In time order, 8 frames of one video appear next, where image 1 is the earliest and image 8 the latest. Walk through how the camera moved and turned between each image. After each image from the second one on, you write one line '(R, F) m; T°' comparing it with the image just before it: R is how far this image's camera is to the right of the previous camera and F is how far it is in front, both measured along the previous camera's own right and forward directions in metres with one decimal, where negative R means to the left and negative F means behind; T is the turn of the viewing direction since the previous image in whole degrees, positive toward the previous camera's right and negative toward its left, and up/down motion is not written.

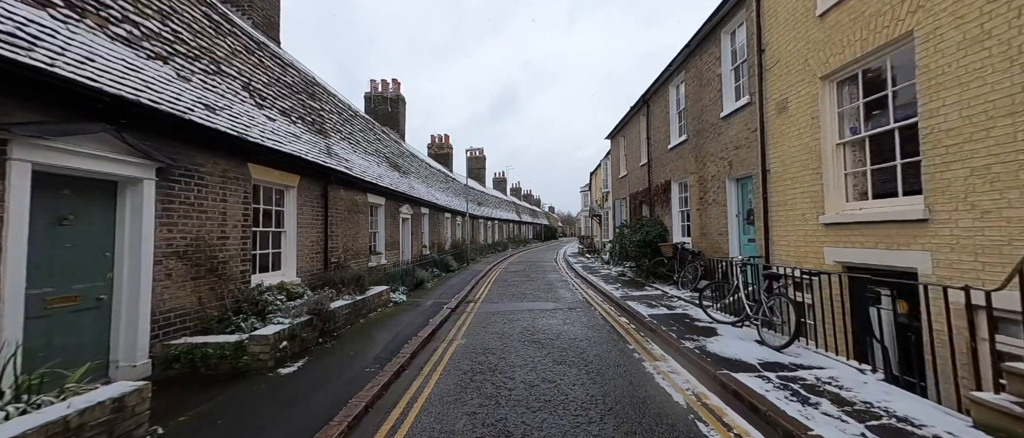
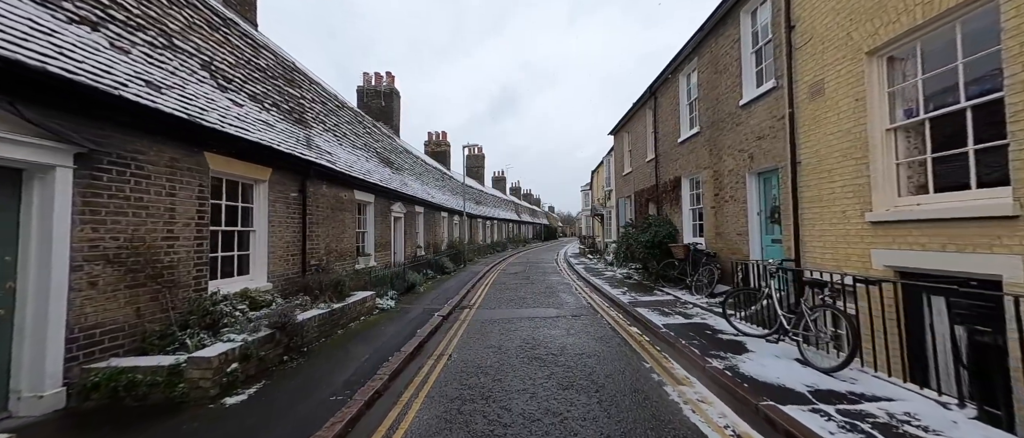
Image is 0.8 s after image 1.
(0.0, +0.7) m; 0°
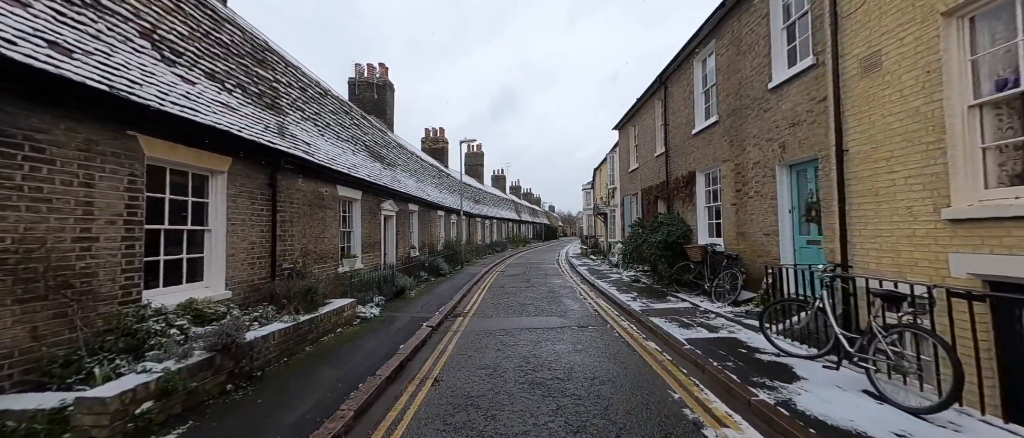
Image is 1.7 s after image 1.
(0.0, +0.8) m; 0°
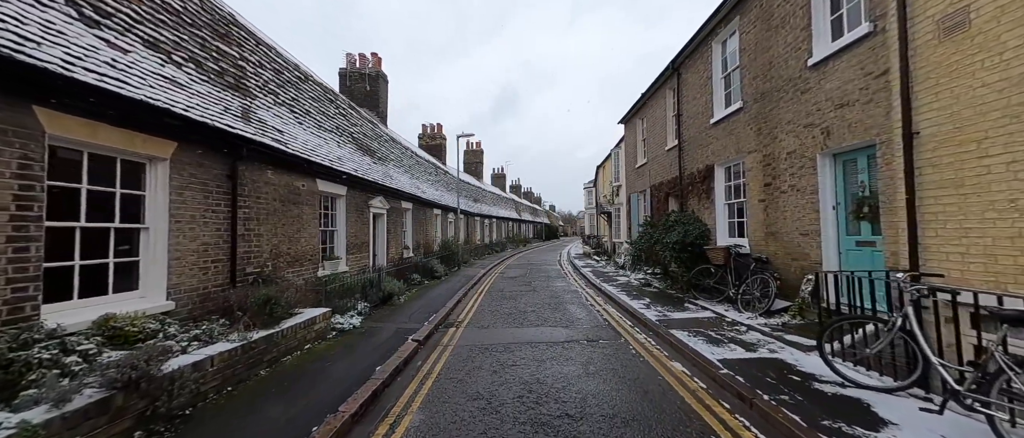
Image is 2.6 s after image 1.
(0.0, +0.9) m; 0°
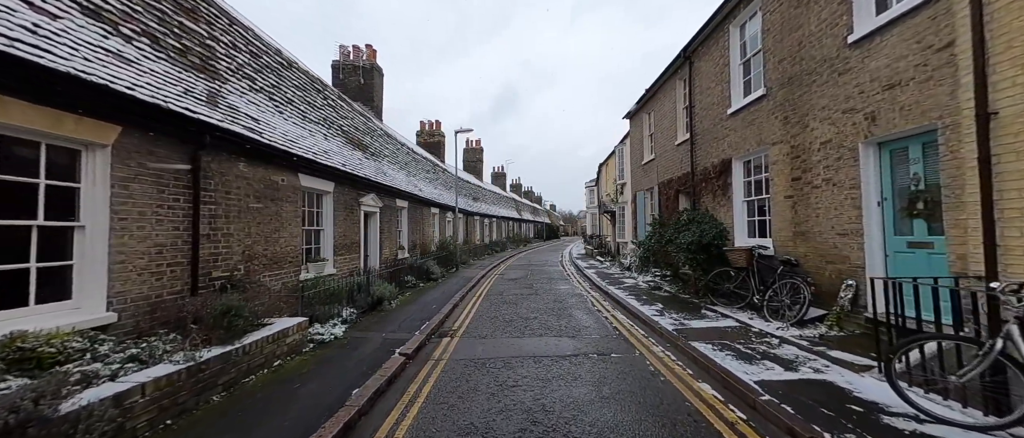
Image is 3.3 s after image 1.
(0.0, +0.6) m; 0°
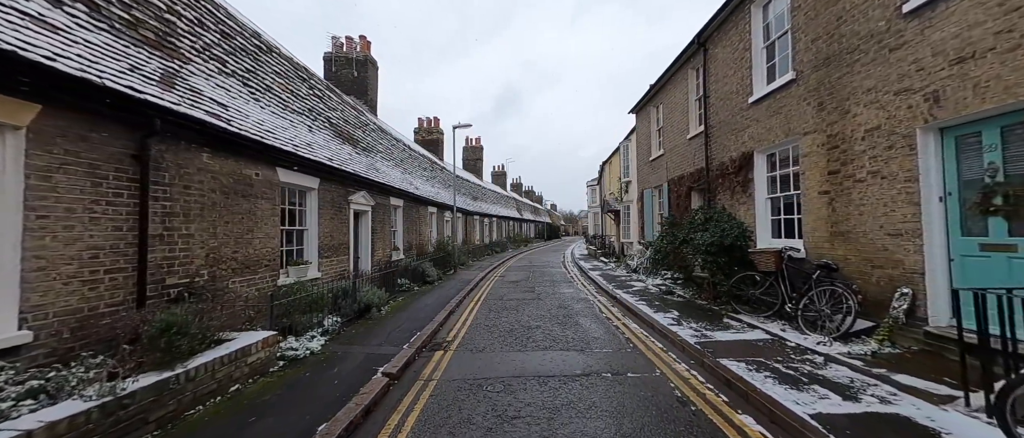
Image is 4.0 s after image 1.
(0.0, +0.7) m; 0°
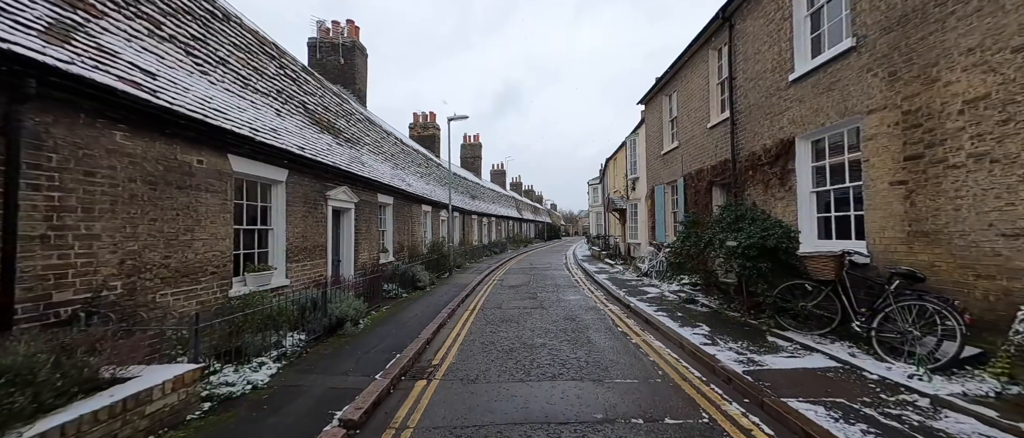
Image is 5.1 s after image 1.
(0.0, +1.0) m; 0°
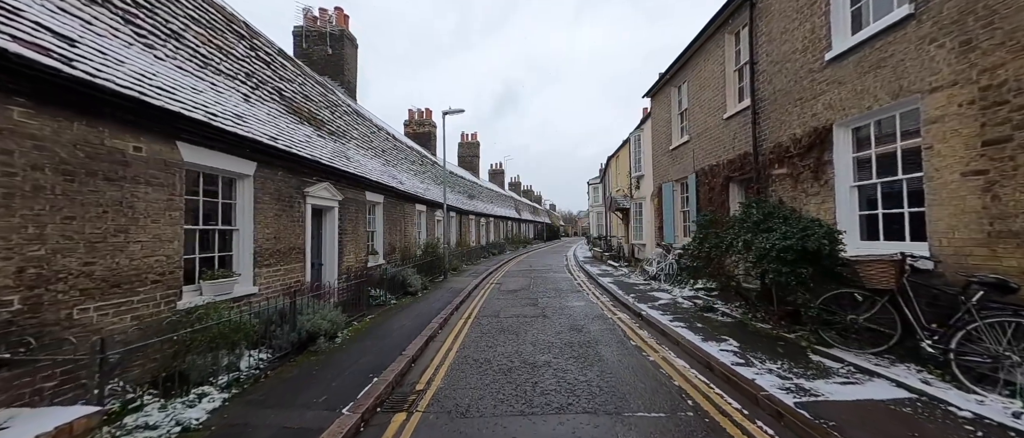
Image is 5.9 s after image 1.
(0.0, +0.7) m; 0°
